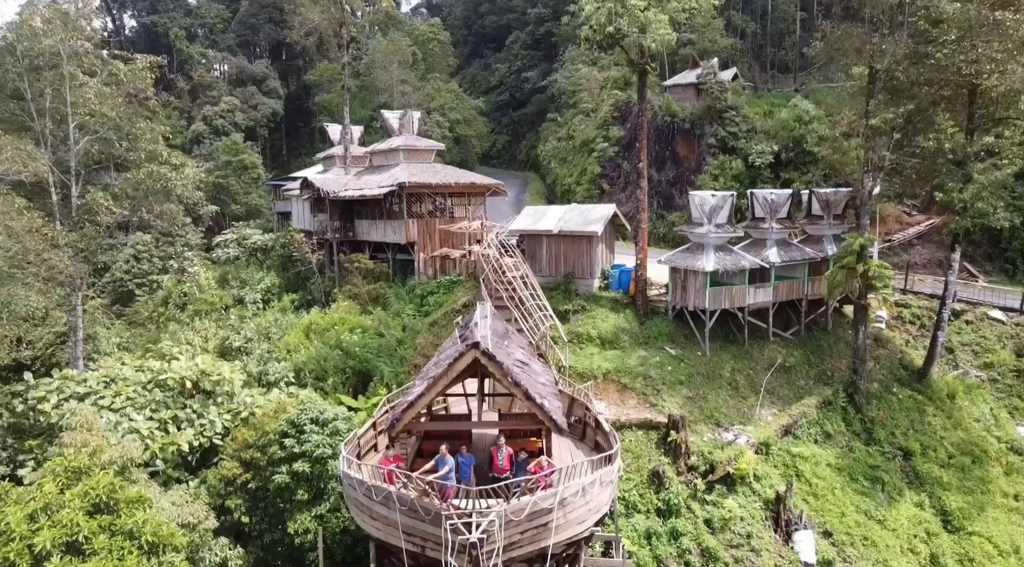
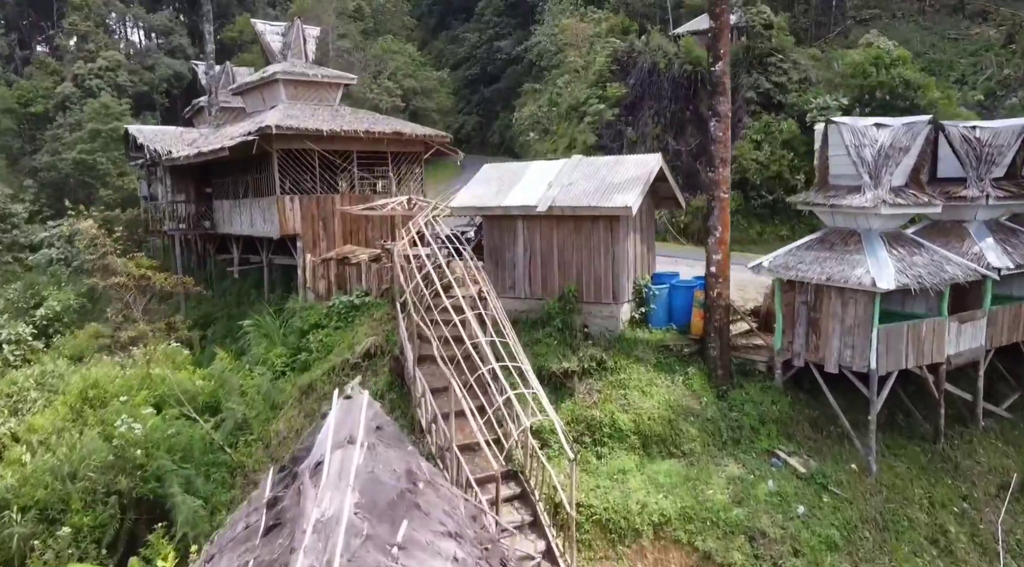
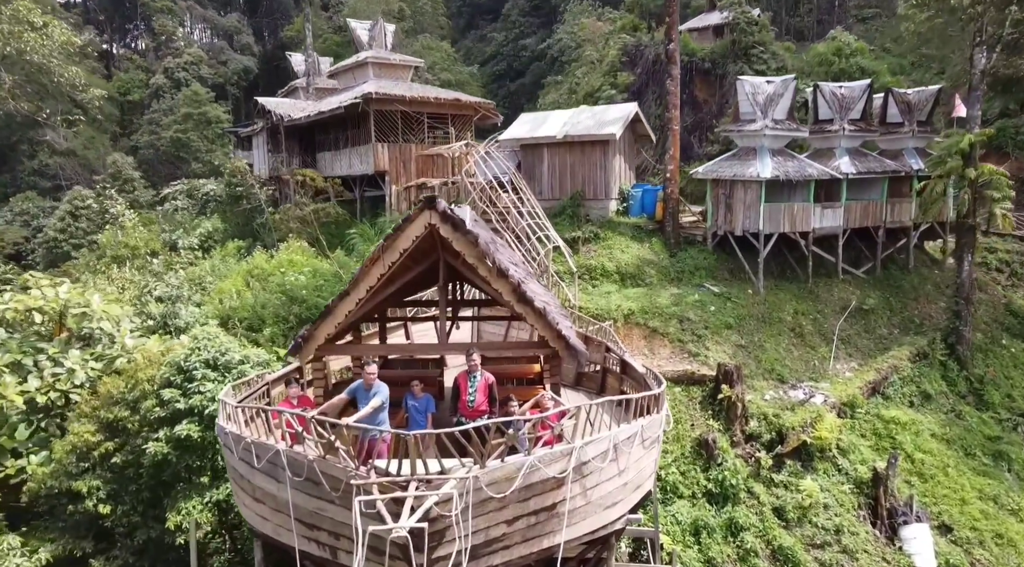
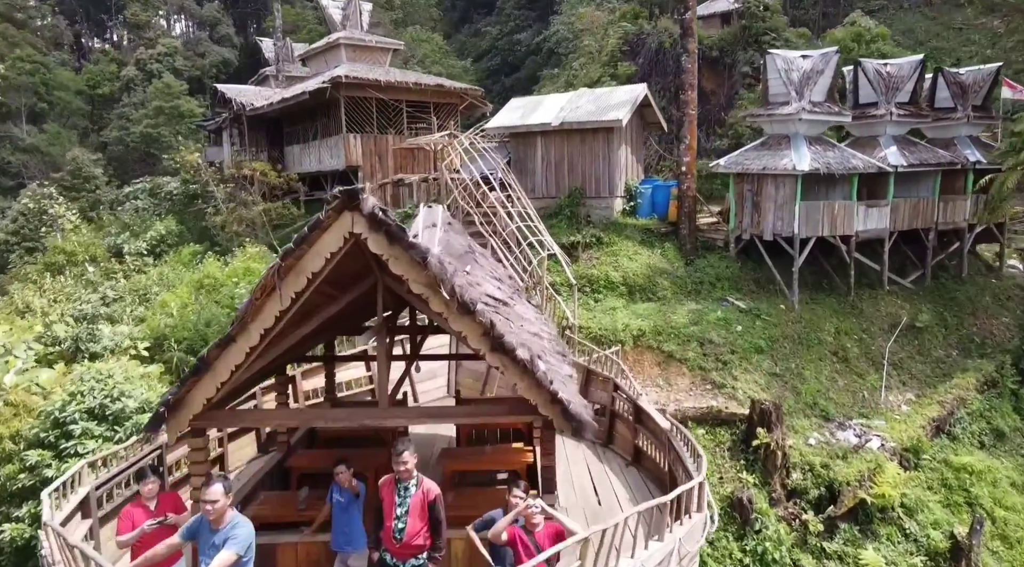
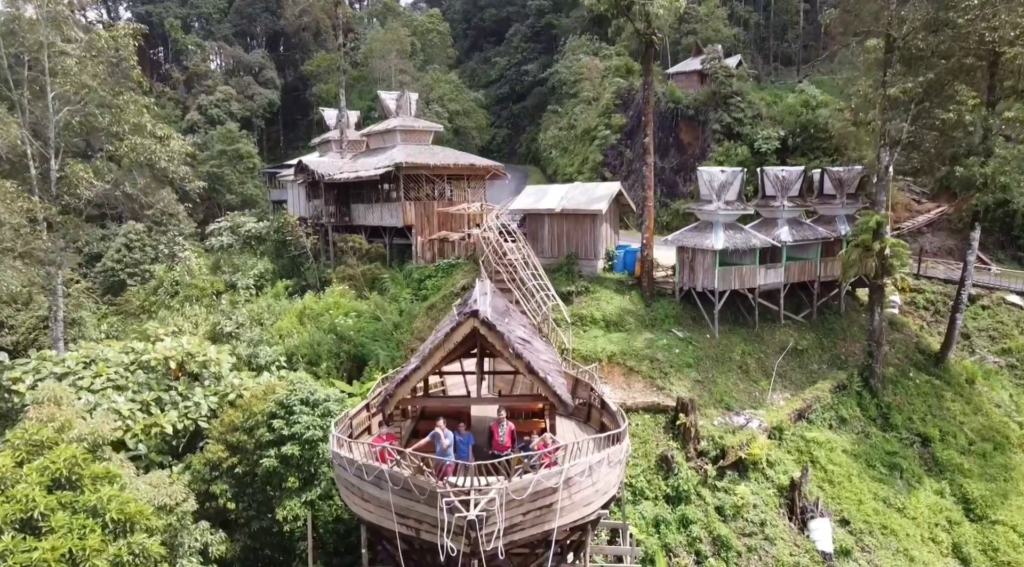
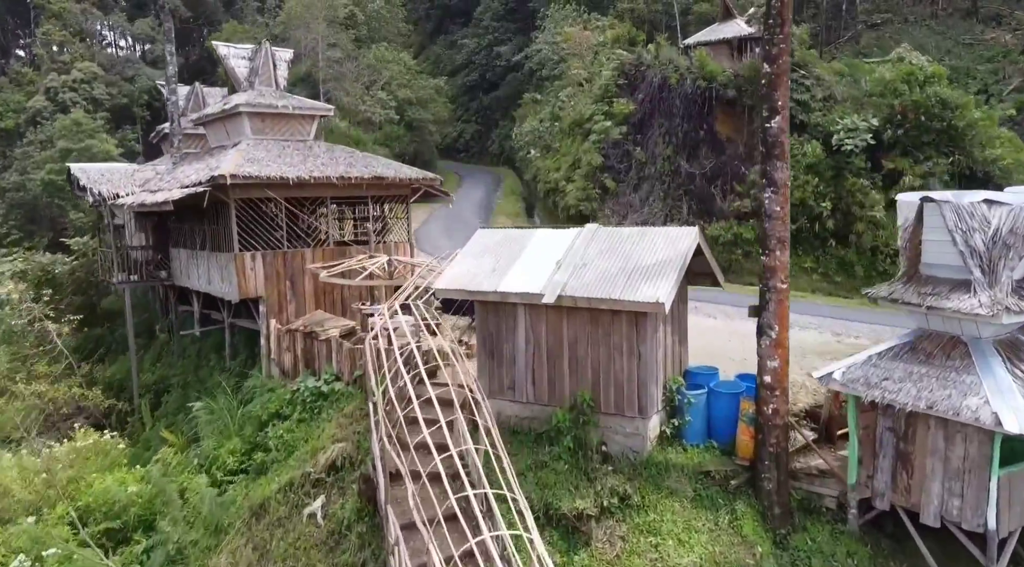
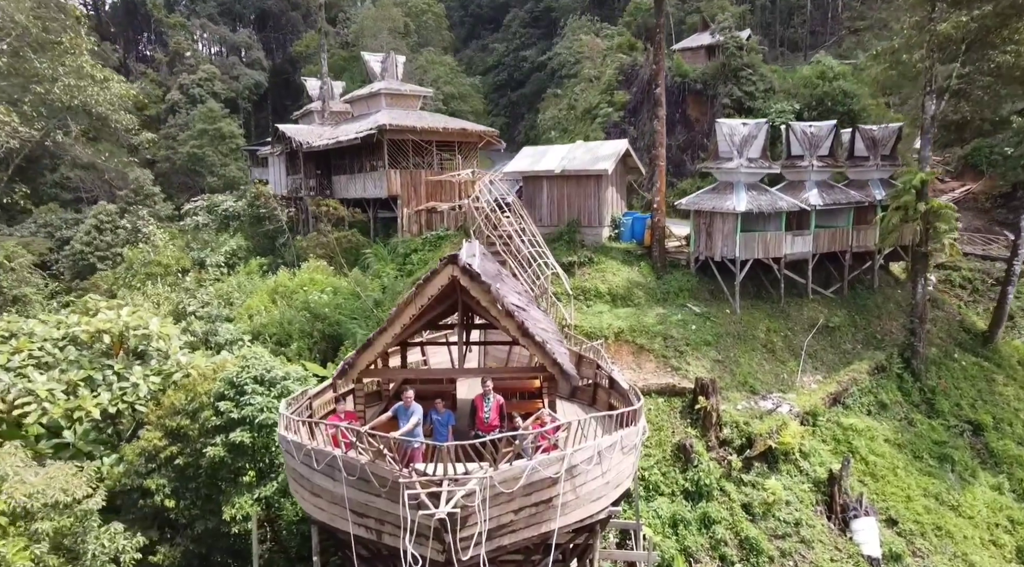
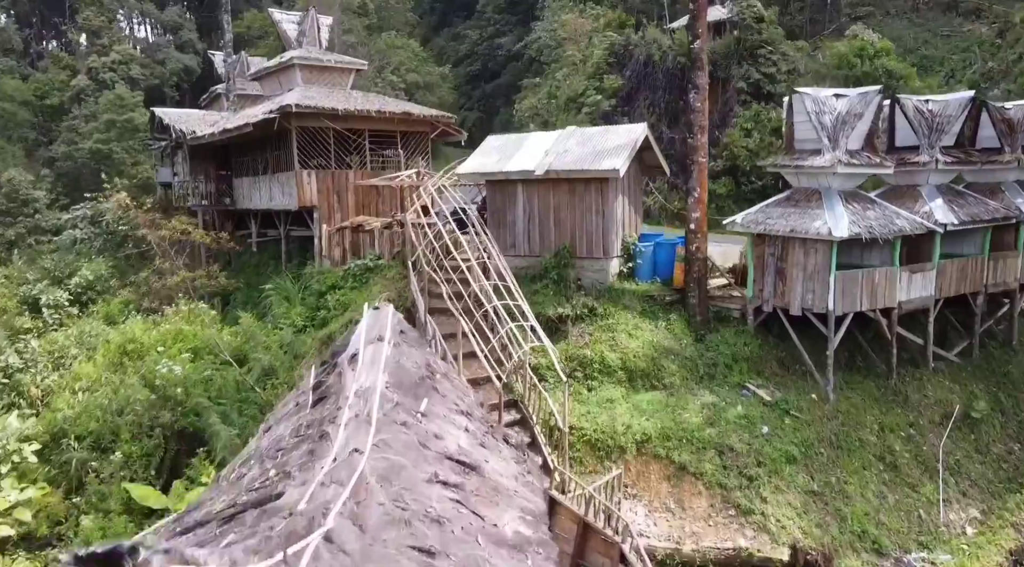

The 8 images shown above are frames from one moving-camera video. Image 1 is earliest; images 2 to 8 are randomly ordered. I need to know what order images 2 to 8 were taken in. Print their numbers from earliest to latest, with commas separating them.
5, 7, 3, 4, 8, 2, 6
